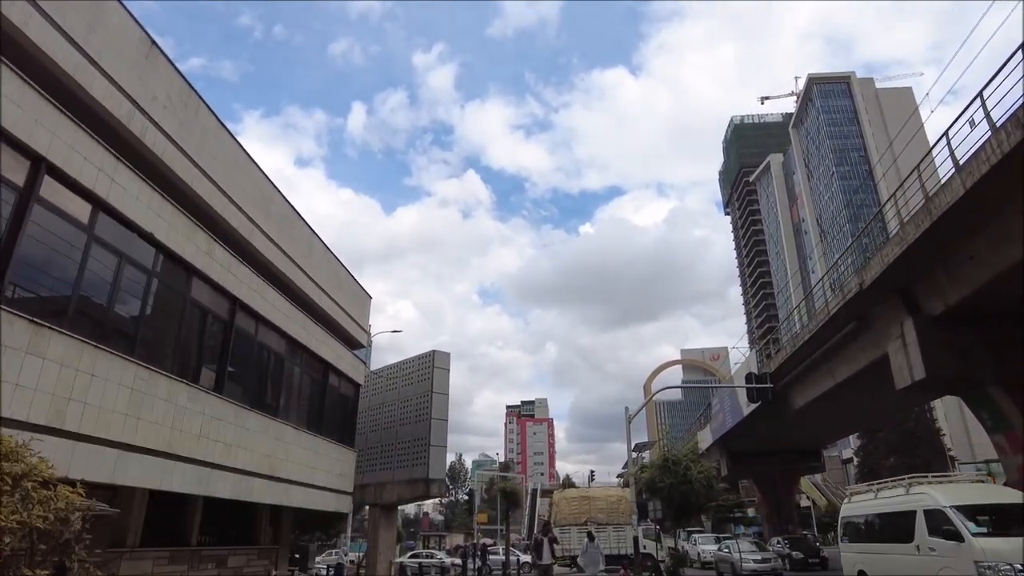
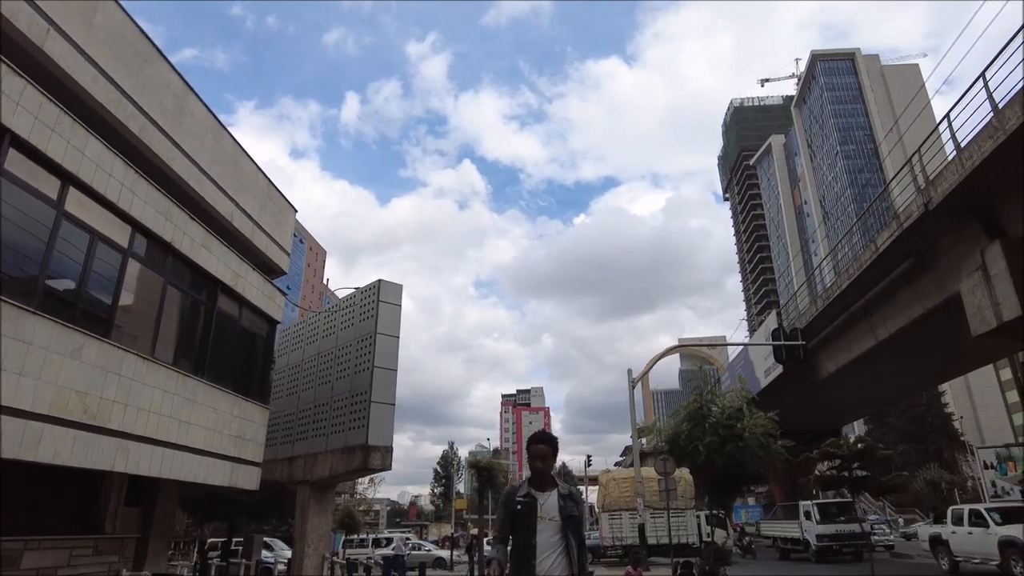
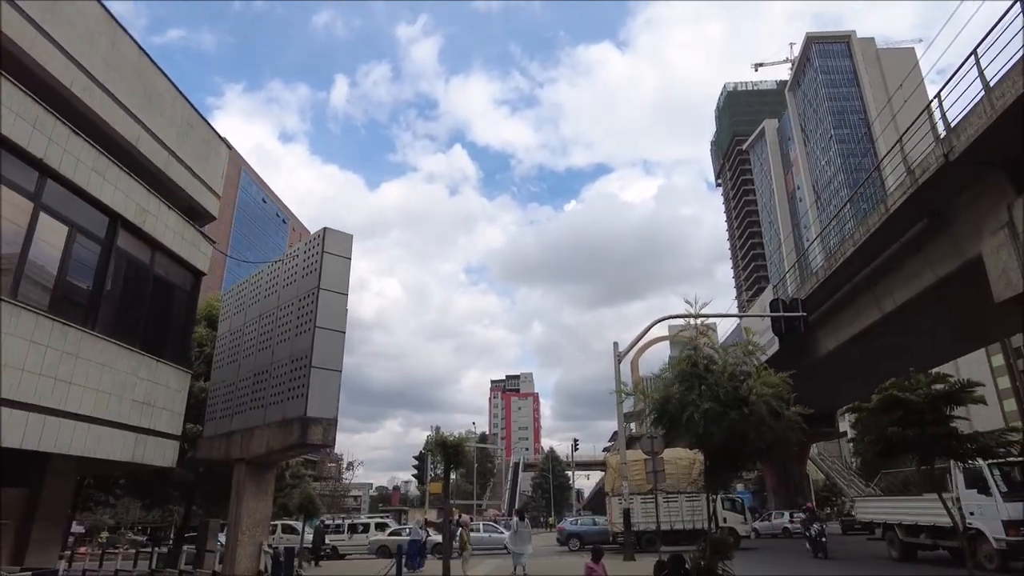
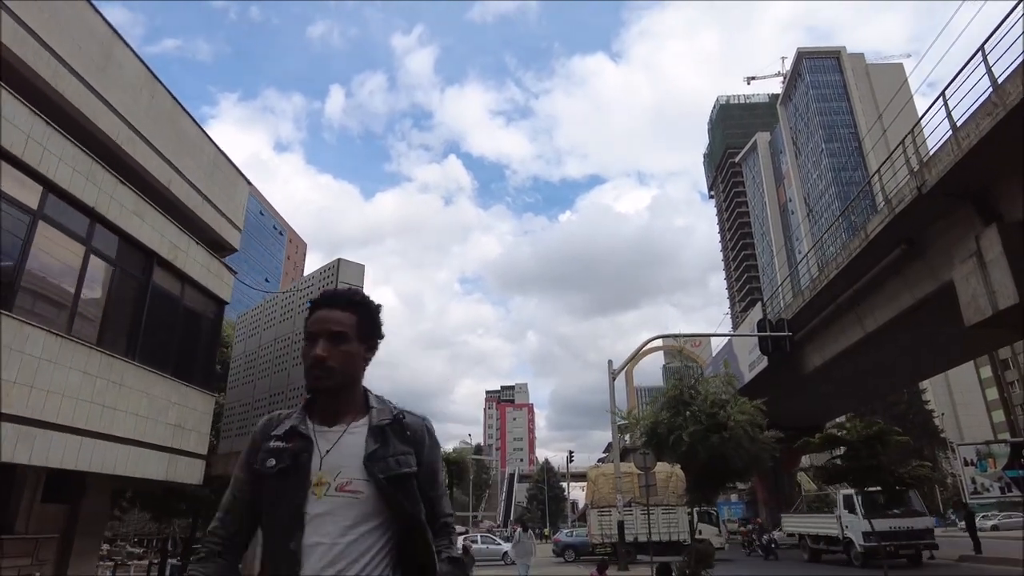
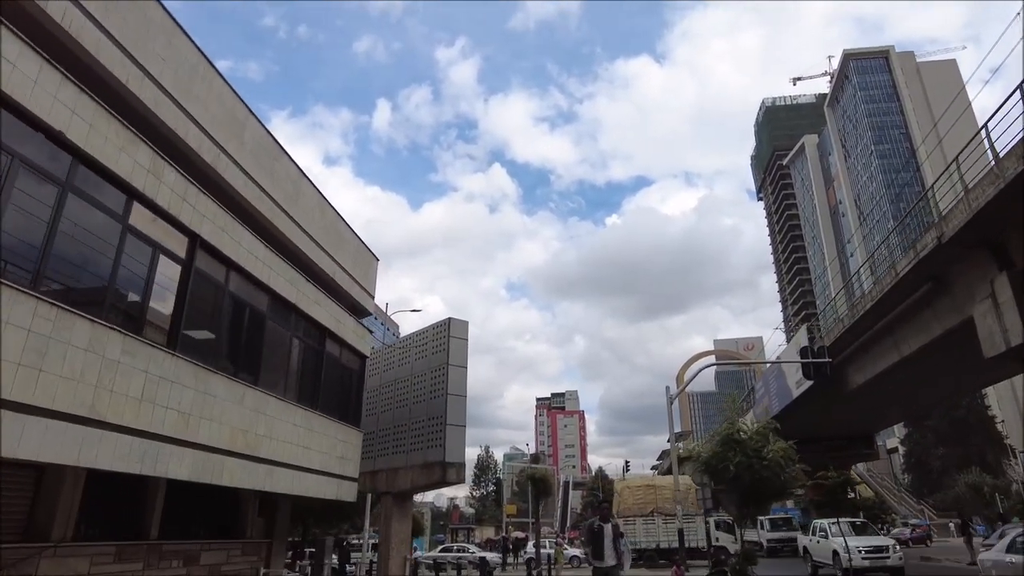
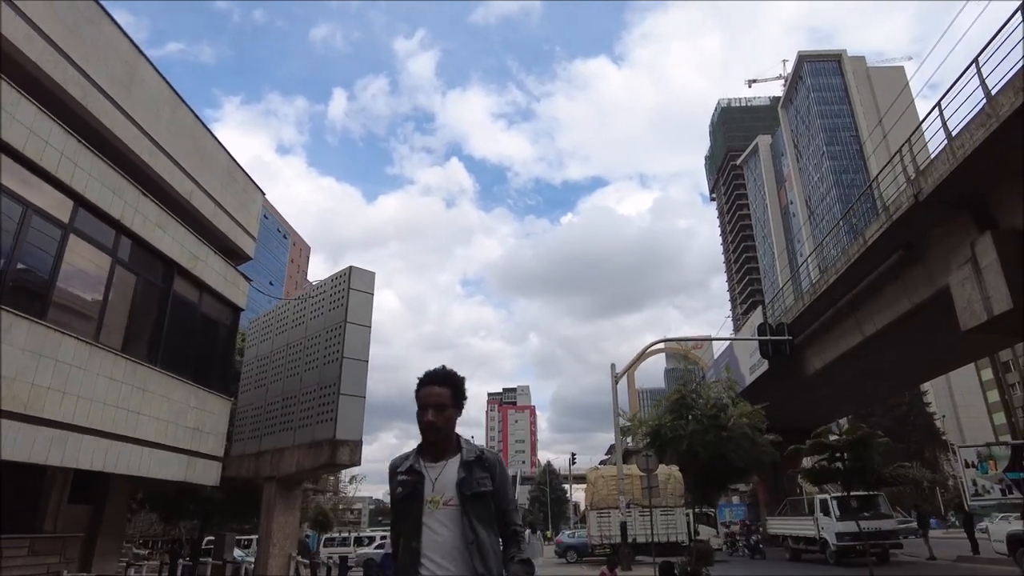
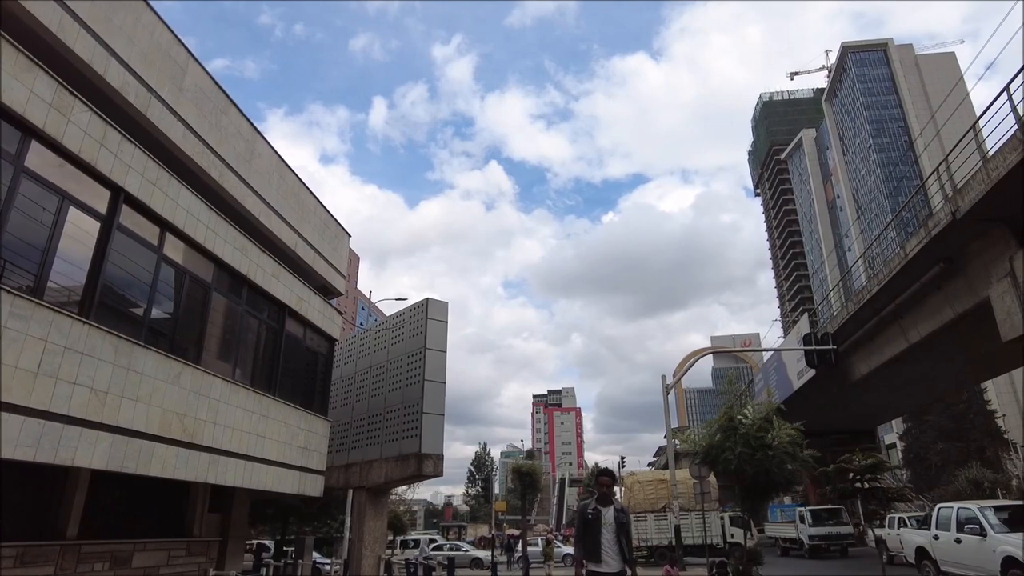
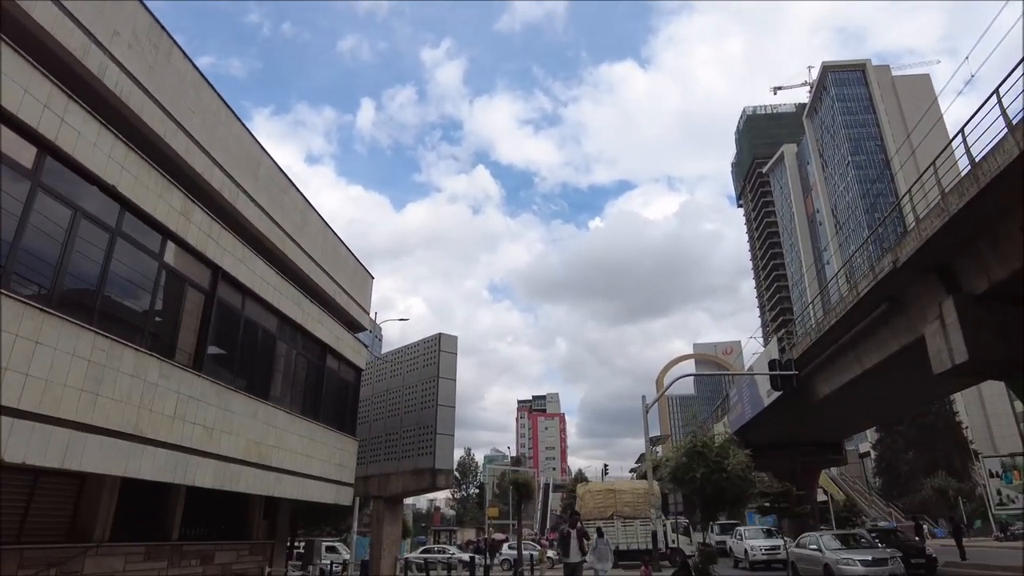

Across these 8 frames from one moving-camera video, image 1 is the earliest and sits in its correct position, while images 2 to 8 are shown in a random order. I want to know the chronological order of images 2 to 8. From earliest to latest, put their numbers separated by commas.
8, 5, 7, 2, 6, 4, 3
